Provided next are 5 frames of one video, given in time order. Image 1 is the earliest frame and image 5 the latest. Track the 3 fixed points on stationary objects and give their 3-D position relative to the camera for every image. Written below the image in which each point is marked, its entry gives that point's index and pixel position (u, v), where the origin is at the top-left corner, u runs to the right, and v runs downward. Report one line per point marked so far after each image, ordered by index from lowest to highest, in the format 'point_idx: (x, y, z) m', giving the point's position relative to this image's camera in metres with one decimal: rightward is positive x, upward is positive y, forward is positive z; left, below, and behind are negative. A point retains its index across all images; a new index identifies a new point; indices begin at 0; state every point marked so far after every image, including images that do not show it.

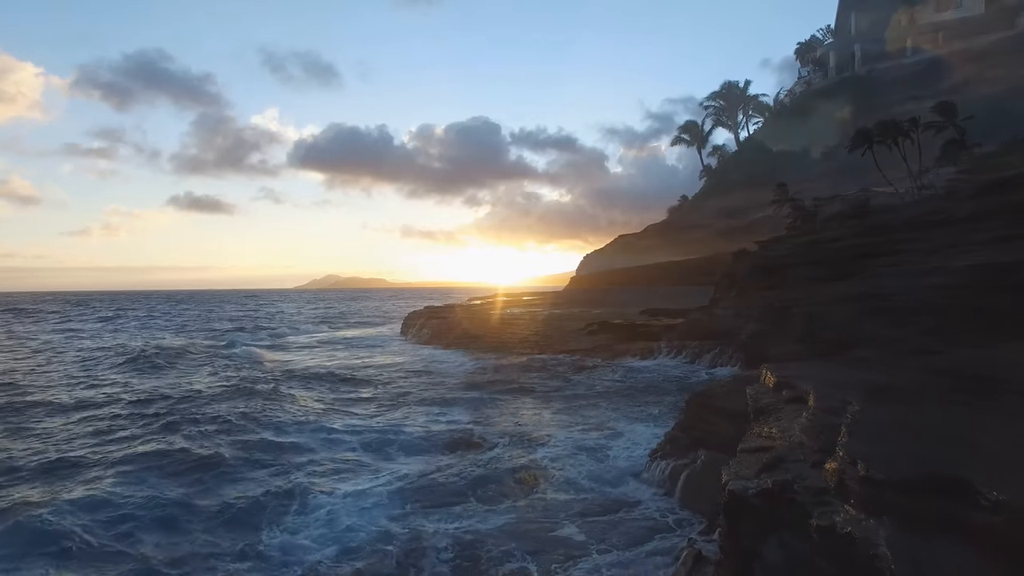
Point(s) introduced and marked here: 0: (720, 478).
0: (+2.4, -2.2, +6.8) m
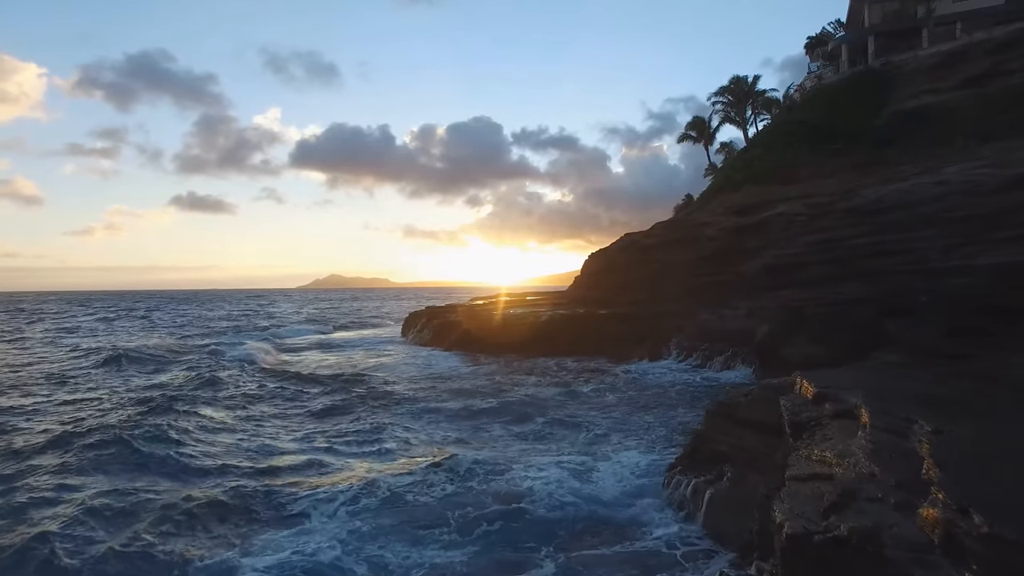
0: (+2.5, -2.2, +6.2) m
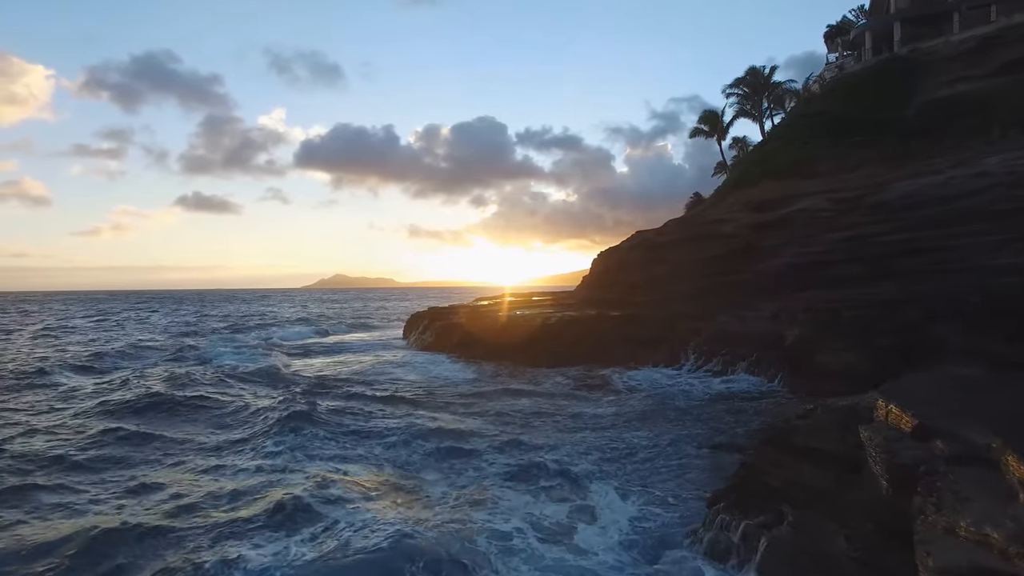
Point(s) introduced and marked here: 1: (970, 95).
0: (+2.6, -2.2, +5.0) m
1: (+14.7, +6.2, +19.4) m
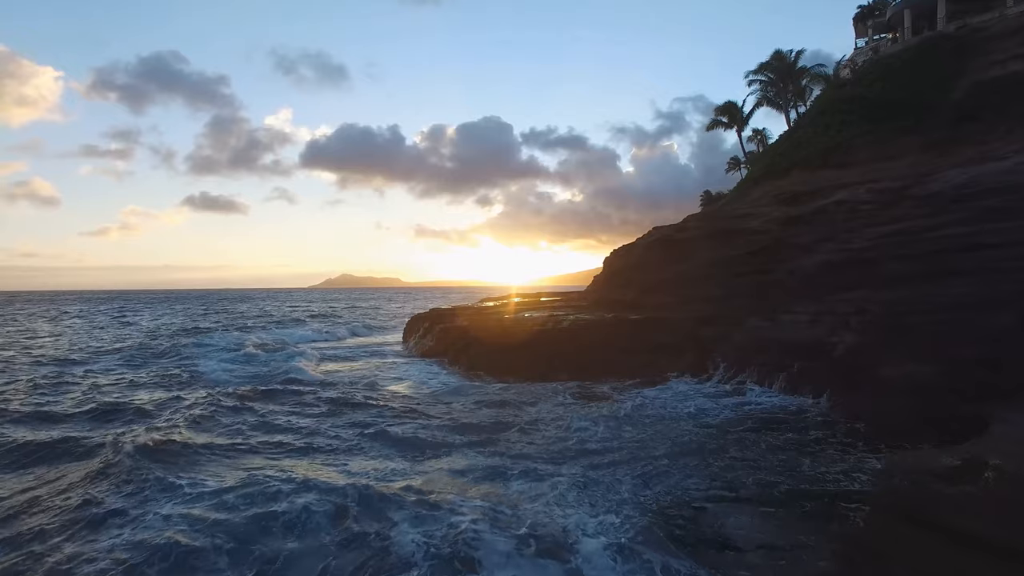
0: (+2.7, -2.2, +3.1) m
1: (+15.0, +6.2, +17.4) m
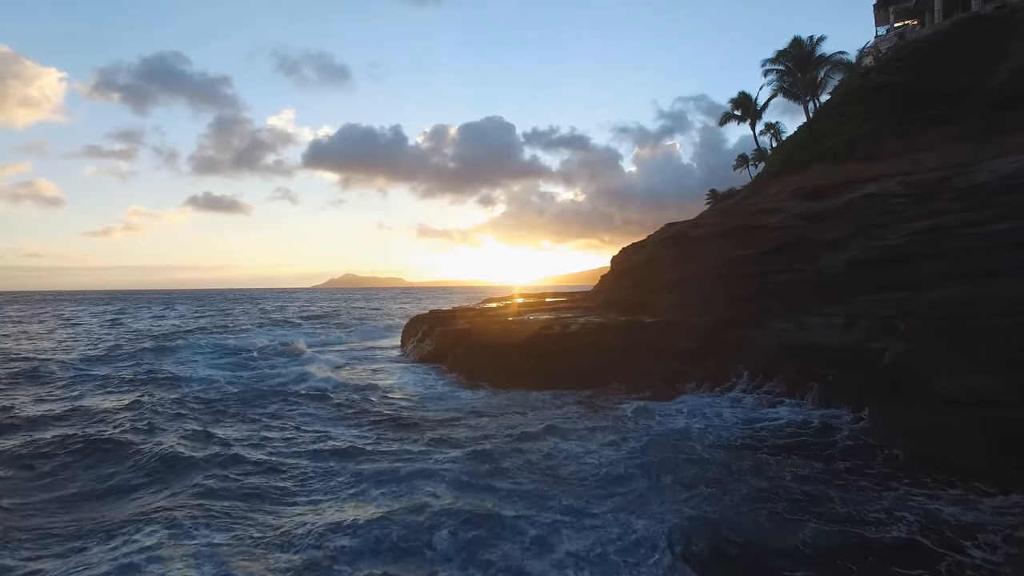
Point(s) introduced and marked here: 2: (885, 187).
0: (+2.8, -2.2, +1.8) m
1: (+15.1, +6.2, +16.0) m
2: (+9.9, +2.6, +15.5) m
